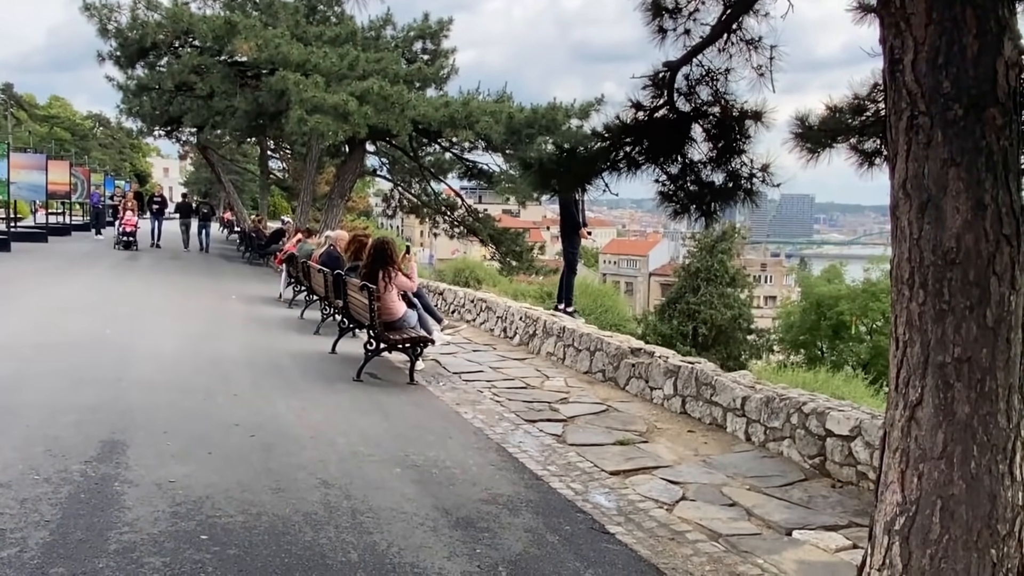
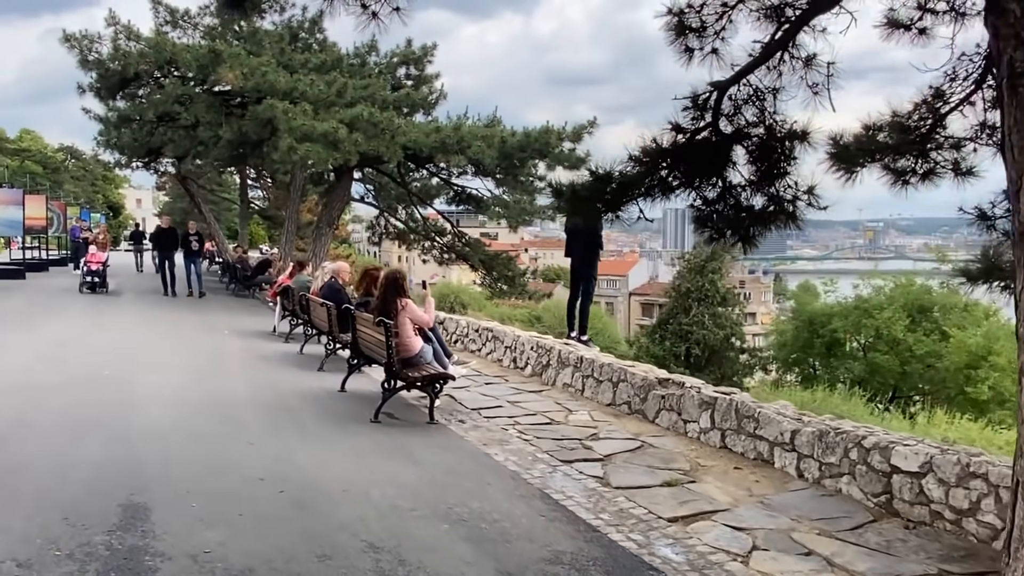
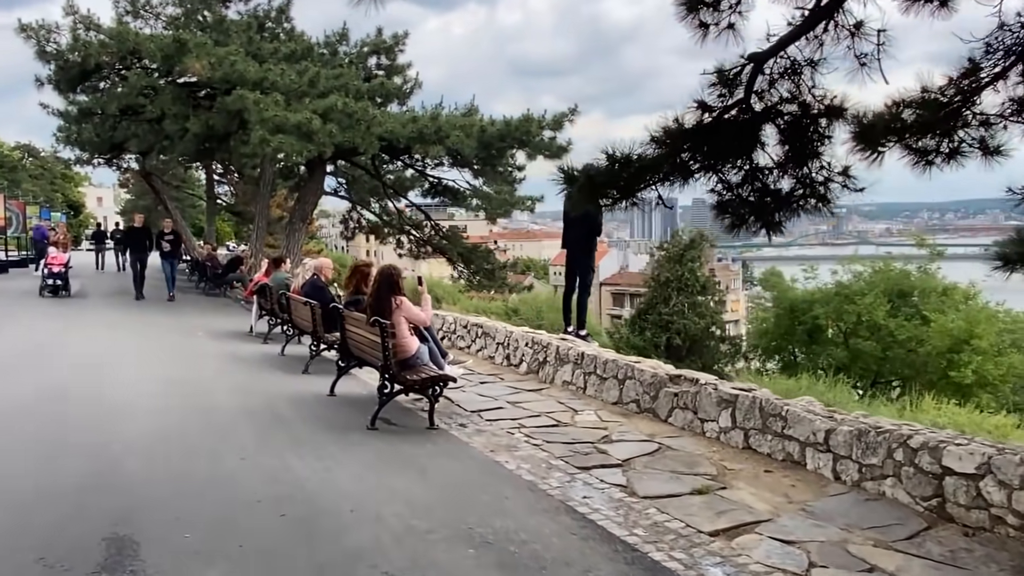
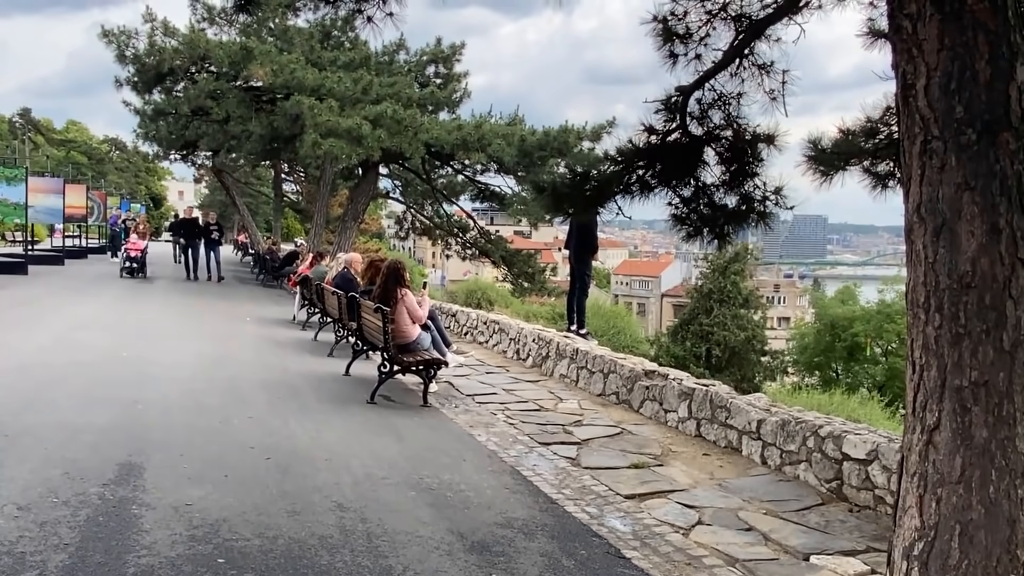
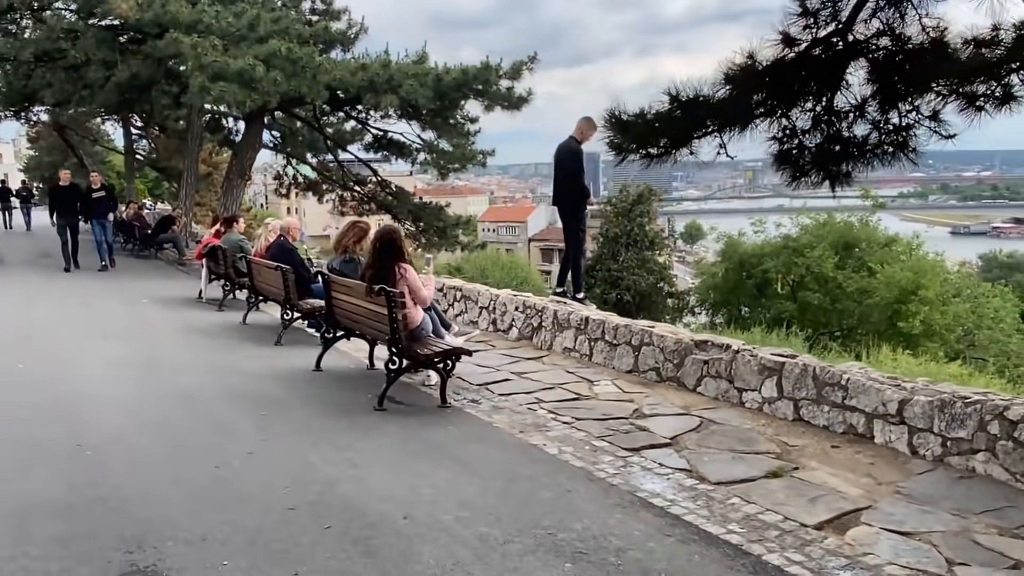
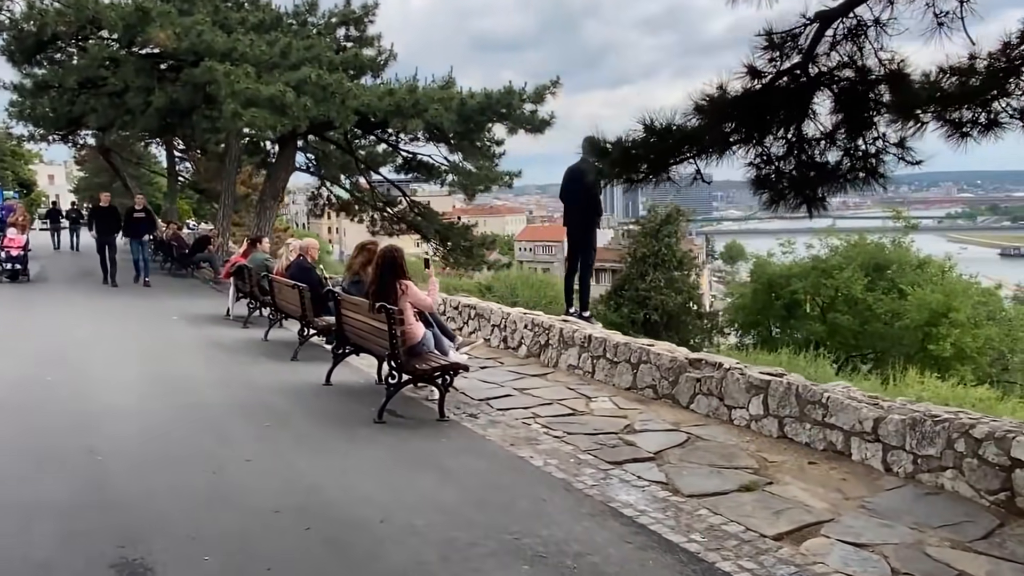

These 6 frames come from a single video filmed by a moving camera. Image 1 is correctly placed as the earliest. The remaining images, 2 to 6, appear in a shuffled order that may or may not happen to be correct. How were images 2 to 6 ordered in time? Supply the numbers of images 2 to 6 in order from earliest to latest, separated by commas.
4, 2, 3, 6, 5
